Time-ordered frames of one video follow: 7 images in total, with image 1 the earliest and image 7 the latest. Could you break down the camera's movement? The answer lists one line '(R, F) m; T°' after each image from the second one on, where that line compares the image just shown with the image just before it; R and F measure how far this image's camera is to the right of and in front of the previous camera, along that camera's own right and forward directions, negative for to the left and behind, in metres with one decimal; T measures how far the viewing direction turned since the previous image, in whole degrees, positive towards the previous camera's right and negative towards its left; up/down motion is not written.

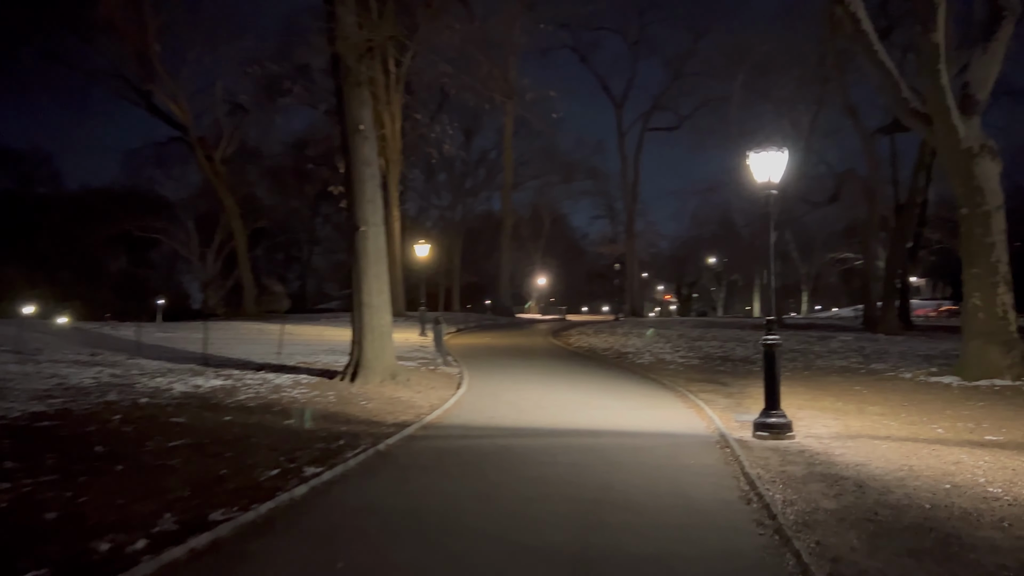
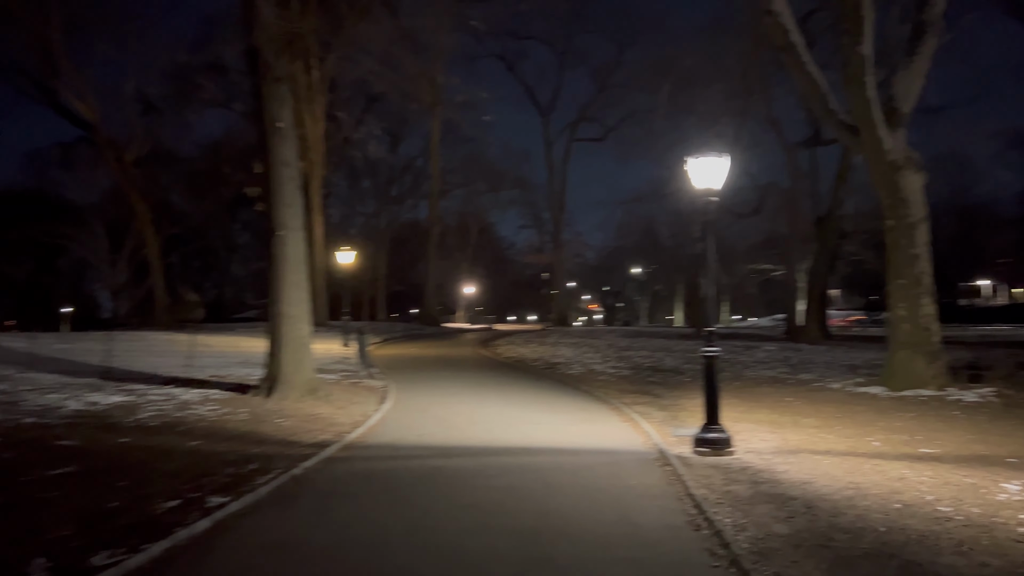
(0.0, +0.5) m; +5°
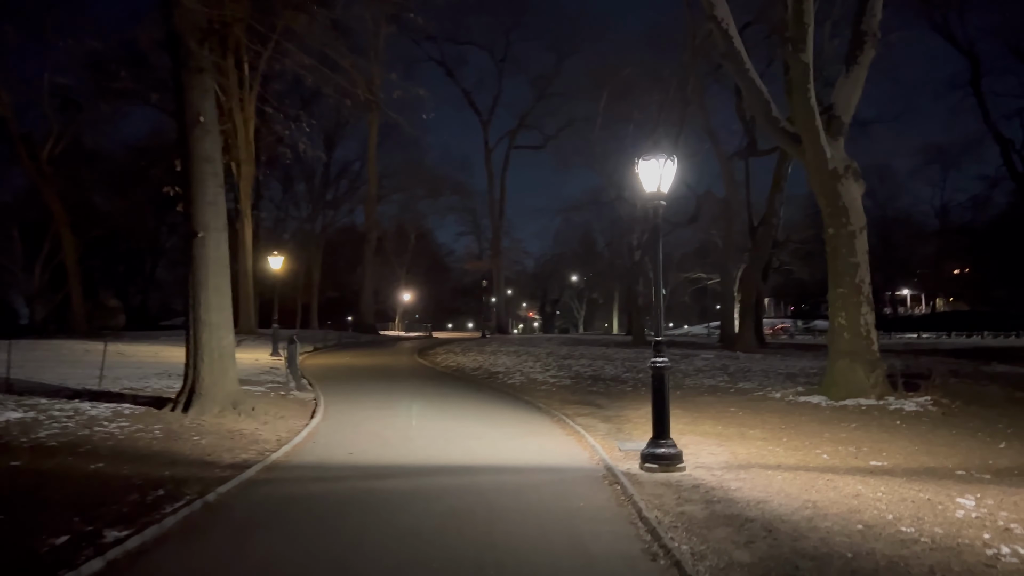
(0.0, +0.5) m; +4°
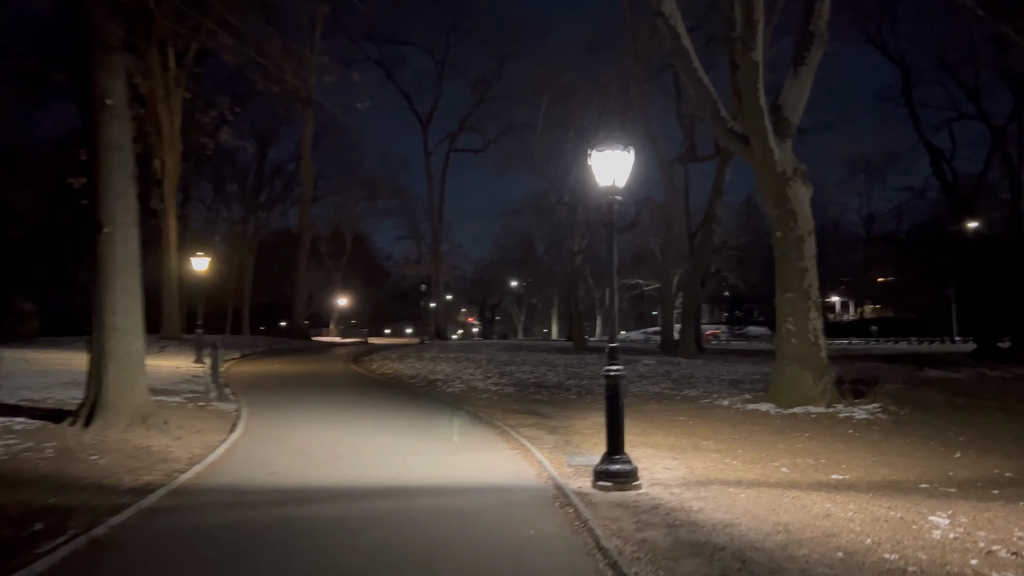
(0.0, +0.7) m; +4°
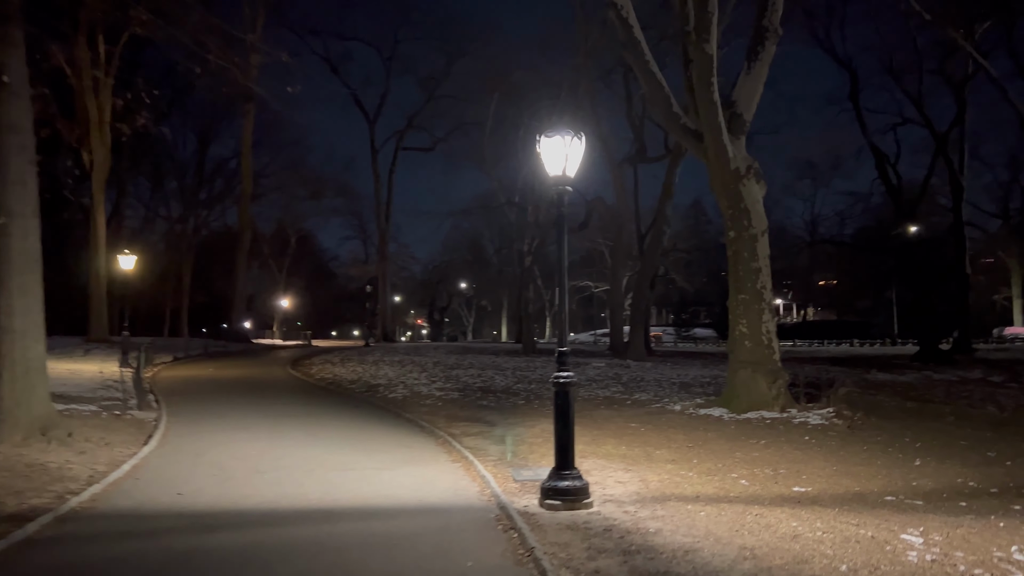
(+0.1, +0.6) m; +3°
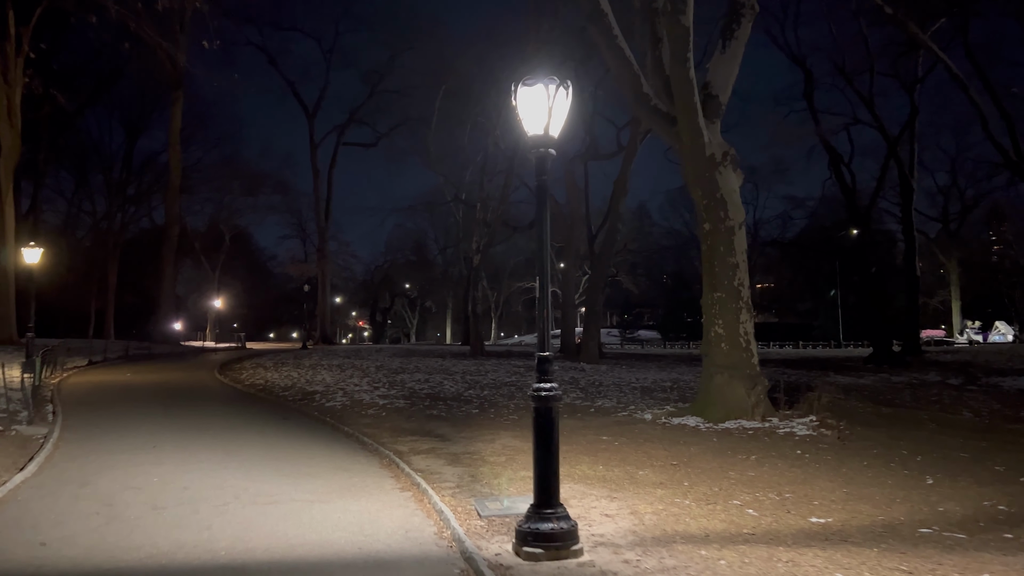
(-0.2, +1.4) m; +4°
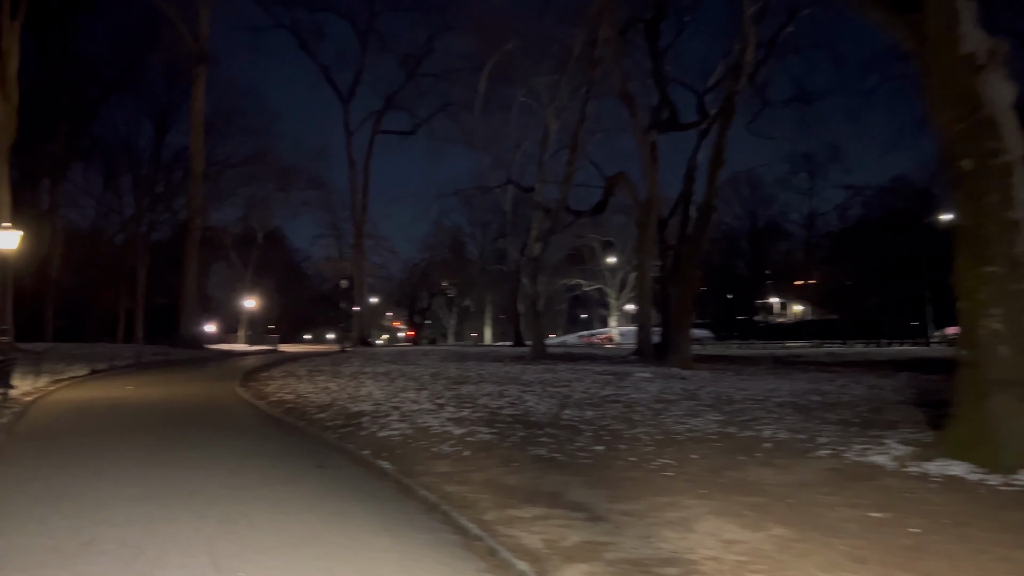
(-1.2, +4.2) m; -2°
